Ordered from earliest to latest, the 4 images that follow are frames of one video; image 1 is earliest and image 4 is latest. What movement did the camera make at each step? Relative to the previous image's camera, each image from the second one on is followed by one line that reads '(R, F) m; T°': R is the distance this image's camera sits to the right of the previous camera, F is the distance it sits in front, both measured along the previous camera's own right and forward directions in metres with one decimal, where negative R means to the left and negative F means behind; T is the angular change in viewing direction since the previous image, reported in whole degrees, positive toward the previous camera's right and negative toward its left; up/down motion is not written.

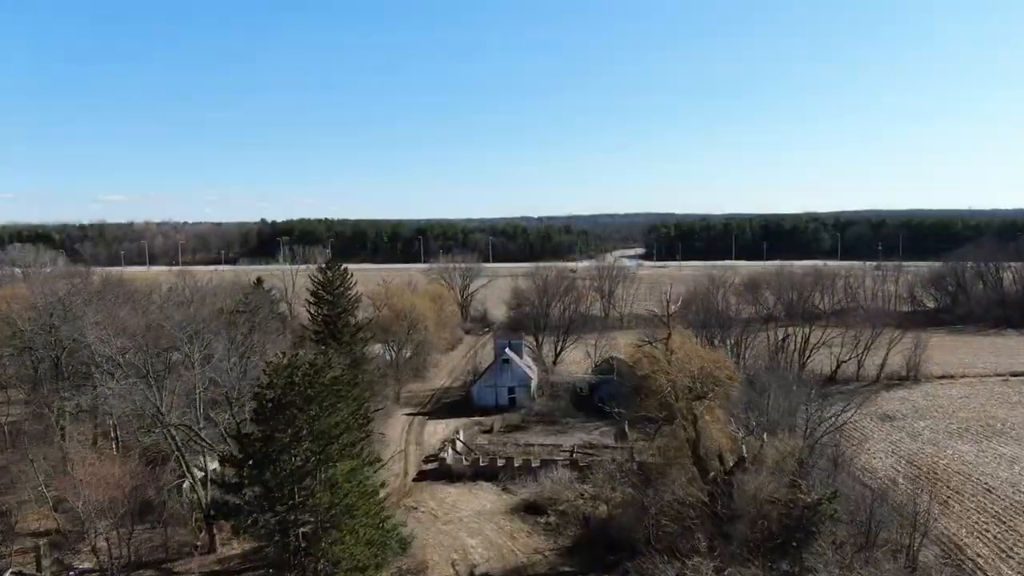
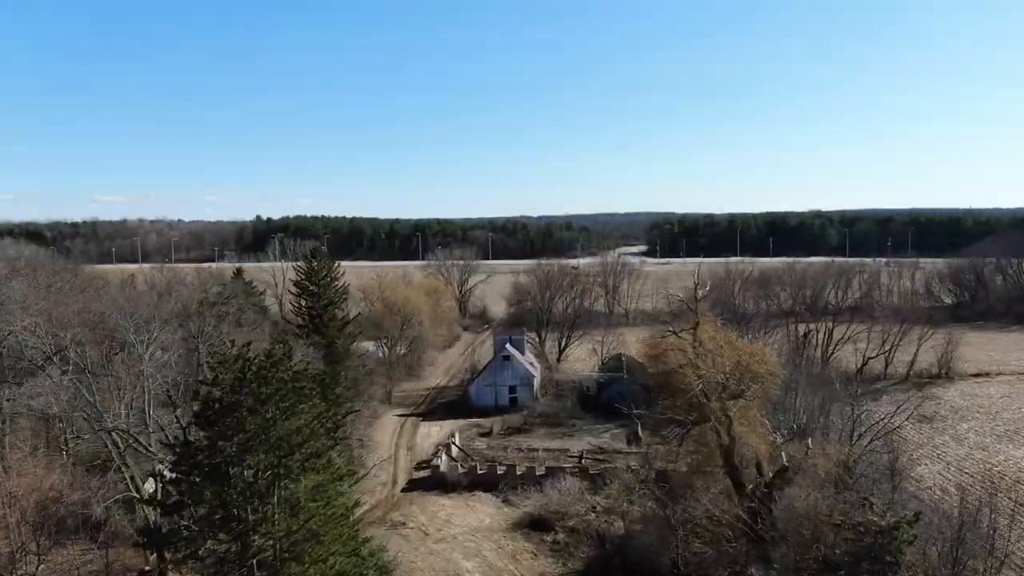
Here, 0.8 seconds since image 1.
(-0.1, +4.0) m; 0°
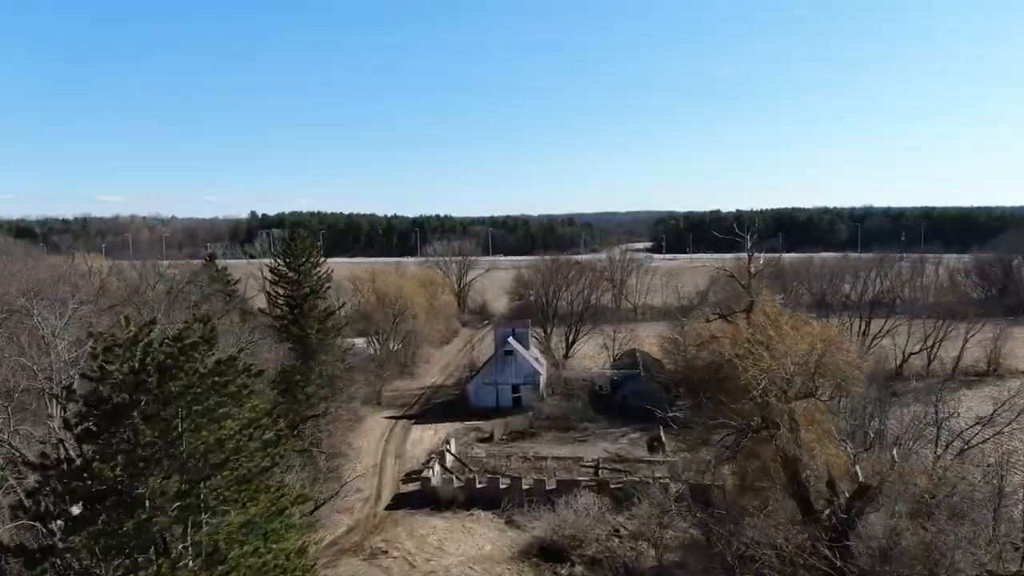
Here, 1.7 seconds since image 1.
(-0.1, +5.0) m; 0°
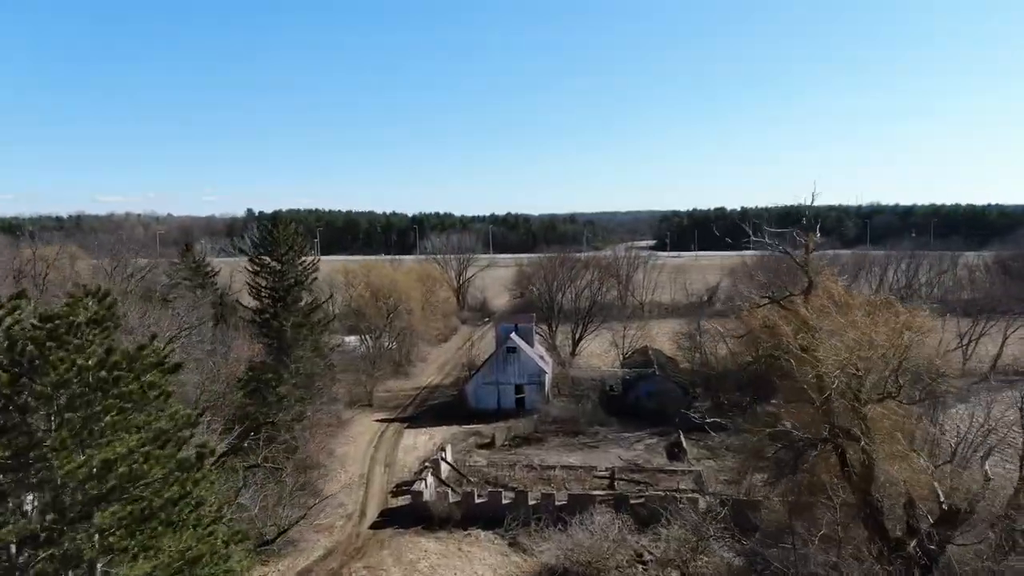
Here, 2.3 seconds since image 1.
(-0.1, +3.5) m; 0°
